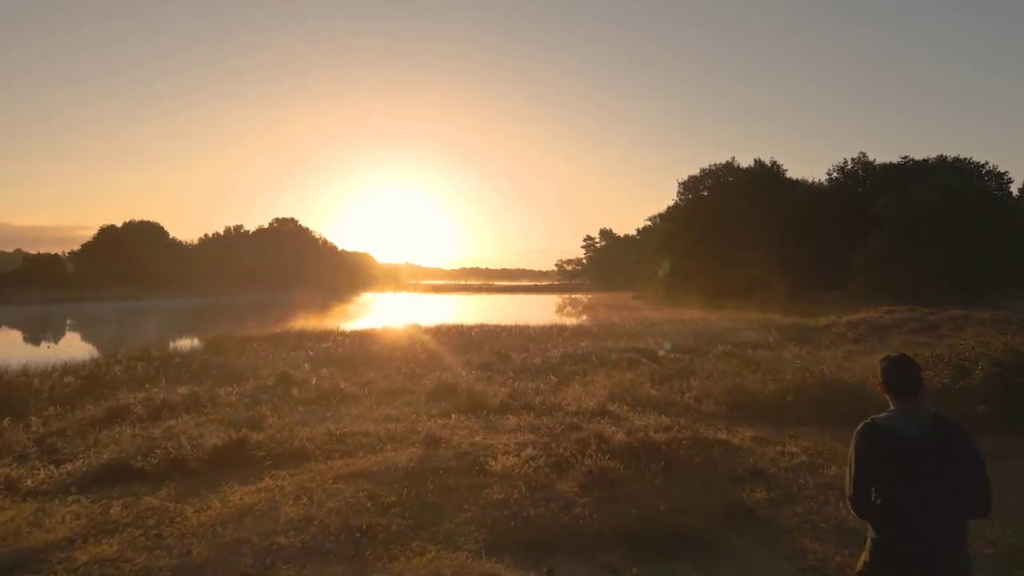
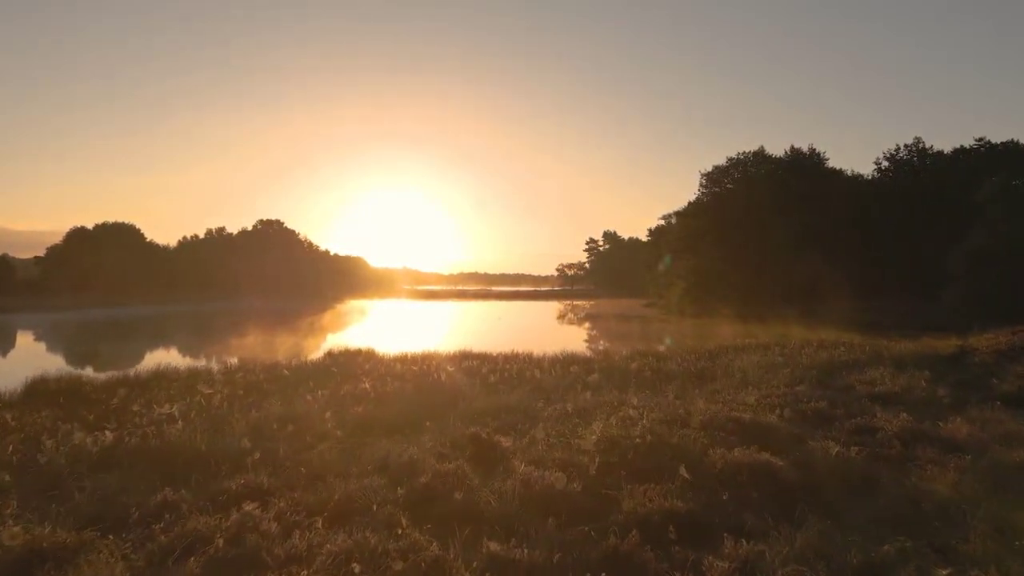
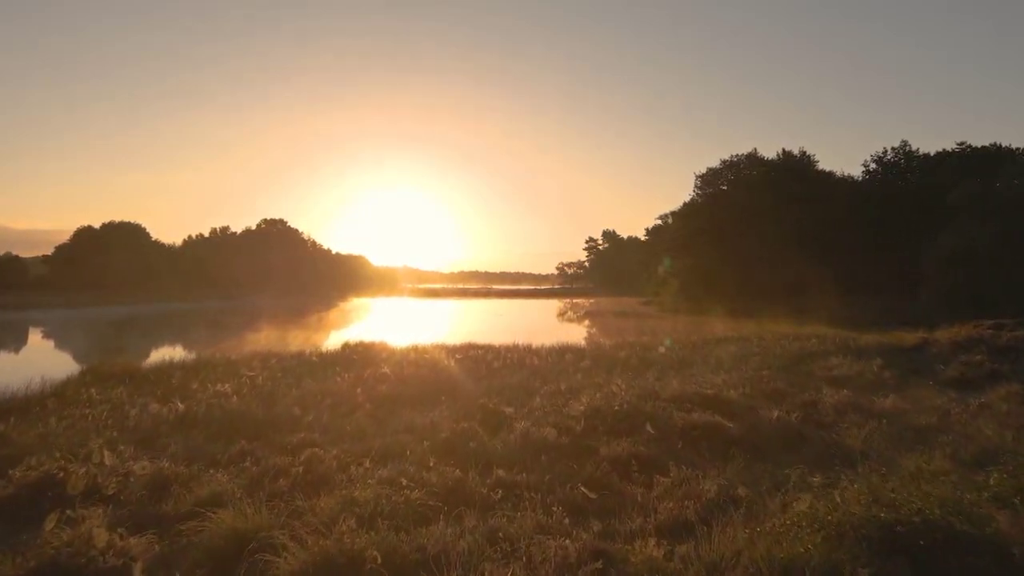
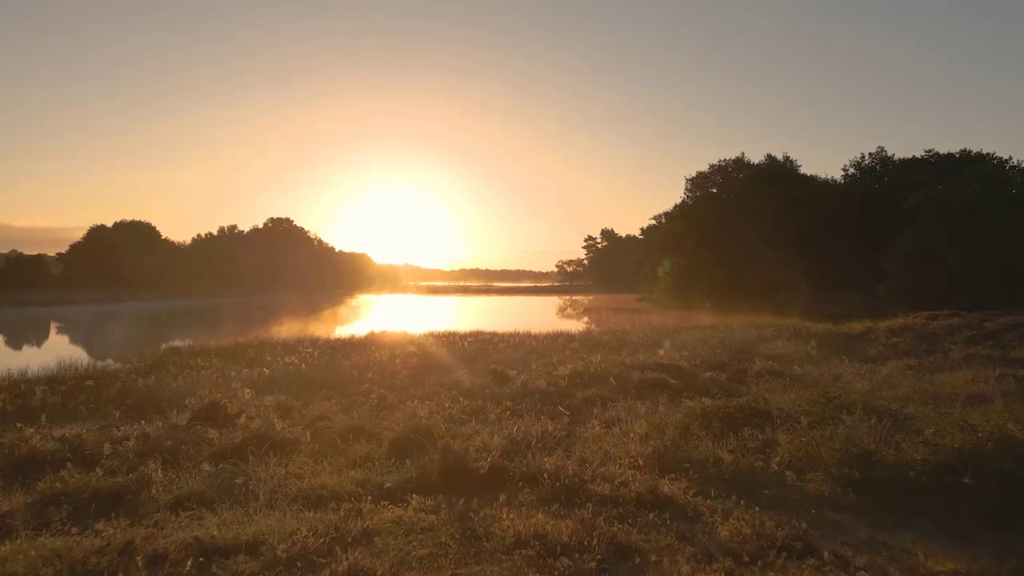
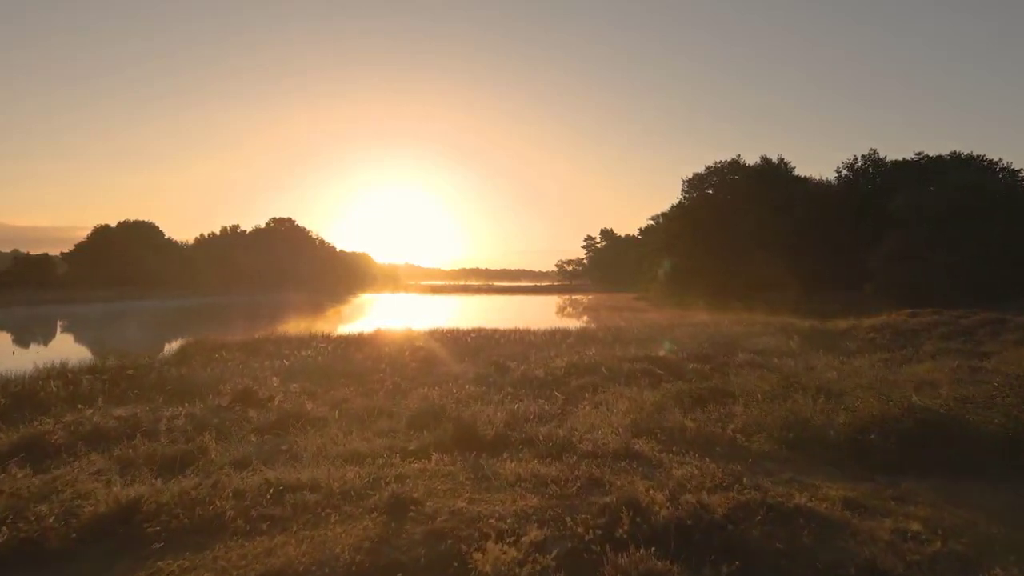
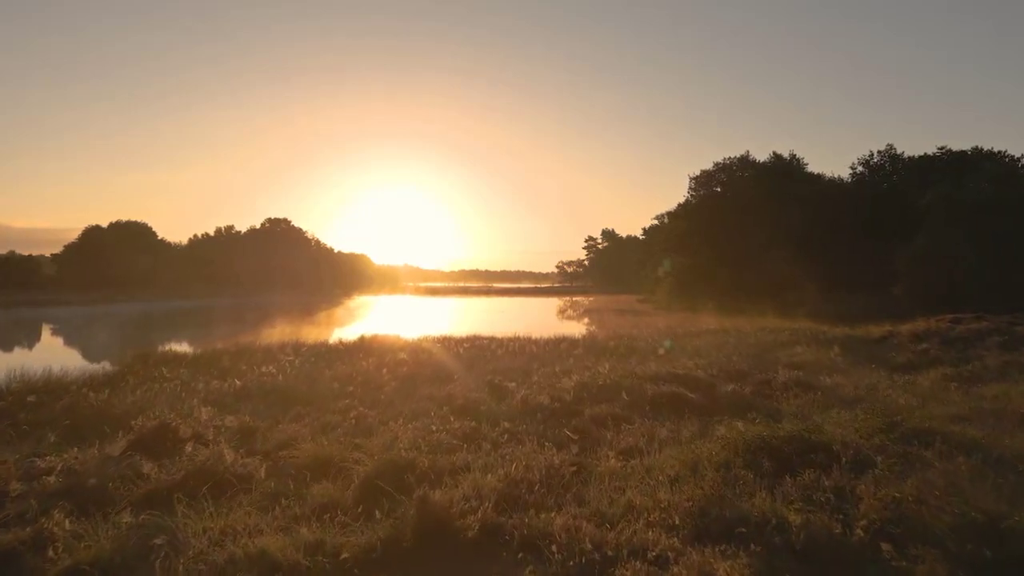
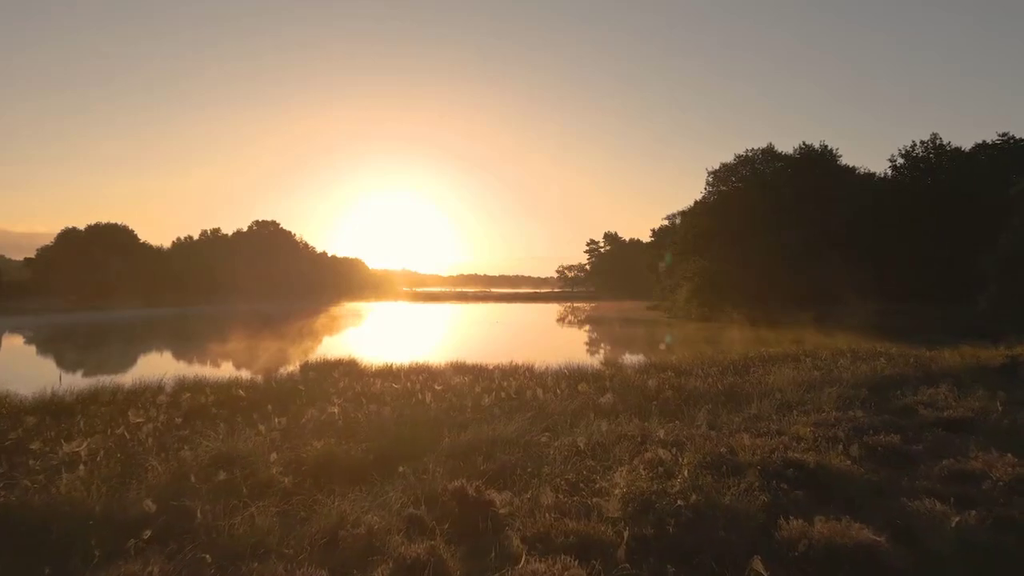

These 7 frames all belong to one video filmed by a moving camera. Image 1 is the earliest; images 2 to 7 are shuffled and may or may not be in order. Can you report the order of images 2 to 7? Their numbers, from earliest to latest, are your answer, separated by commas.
5, 4, 6, 3, 2, 7
